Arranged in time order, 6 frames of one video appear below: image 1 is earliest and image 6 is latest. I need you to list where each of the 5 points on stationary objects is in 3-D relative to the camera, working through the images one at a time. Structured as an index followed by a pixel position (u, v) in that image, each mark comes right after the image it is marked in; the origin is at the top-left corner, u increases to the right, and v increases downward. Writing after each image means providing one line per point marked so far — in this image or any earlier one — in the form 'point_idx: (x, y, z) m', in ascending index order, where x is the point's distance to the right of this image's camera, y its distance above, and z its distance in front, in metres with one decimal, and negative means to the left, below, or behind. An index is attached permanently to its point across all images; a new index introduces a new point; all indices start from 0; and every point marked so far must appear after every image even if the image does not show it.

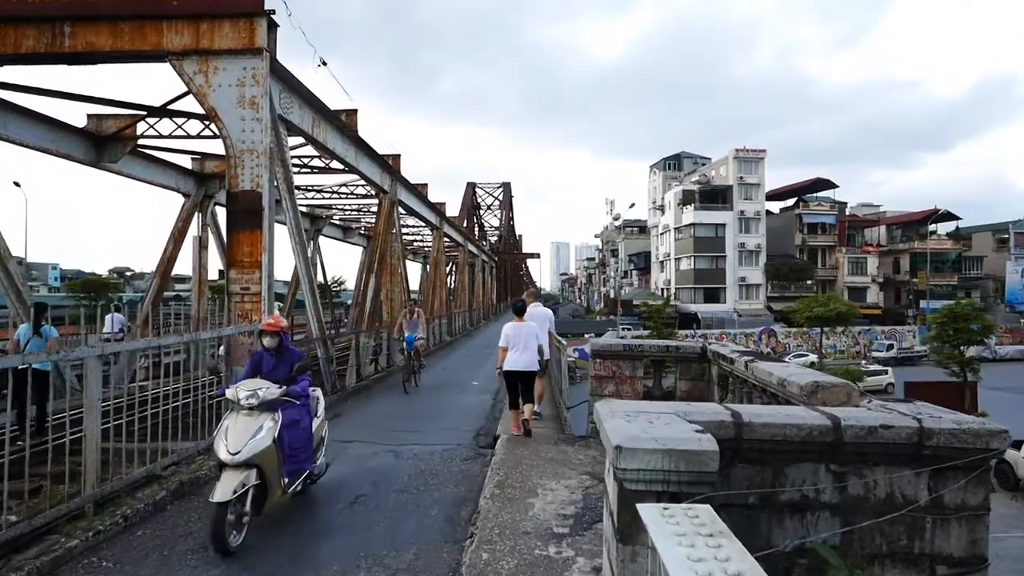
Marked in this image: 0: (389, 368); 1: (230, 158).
0: (-2.1, -1.4, +11.4) m
1: (-2.7, +1.2, +6.3) m
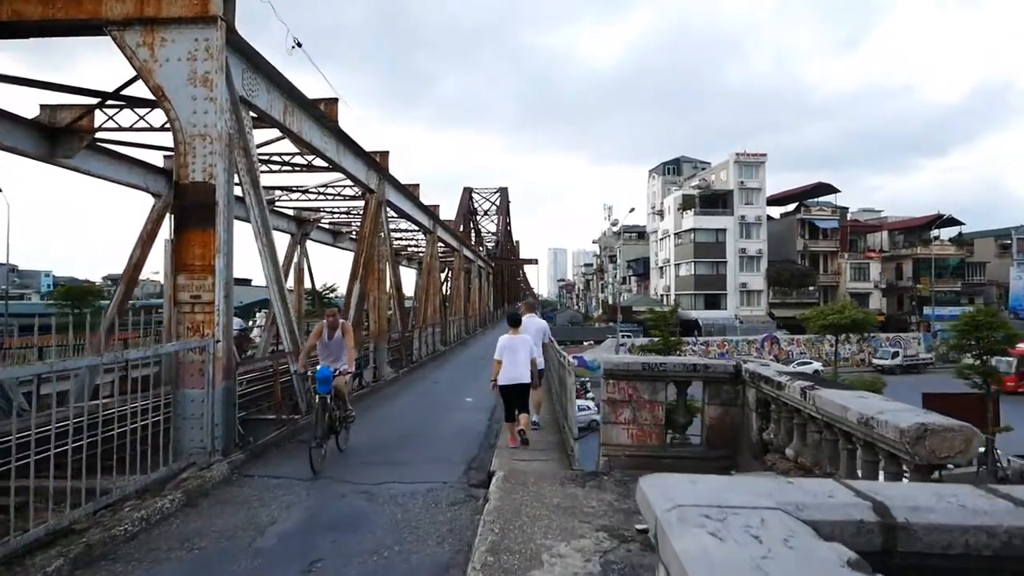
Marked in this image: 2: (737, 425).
0: (-2.1, -1.5, +10.5) m
1: (-2.7, +1.2, +5.4) m
2: (+1.6, -1.0, +4.8) m
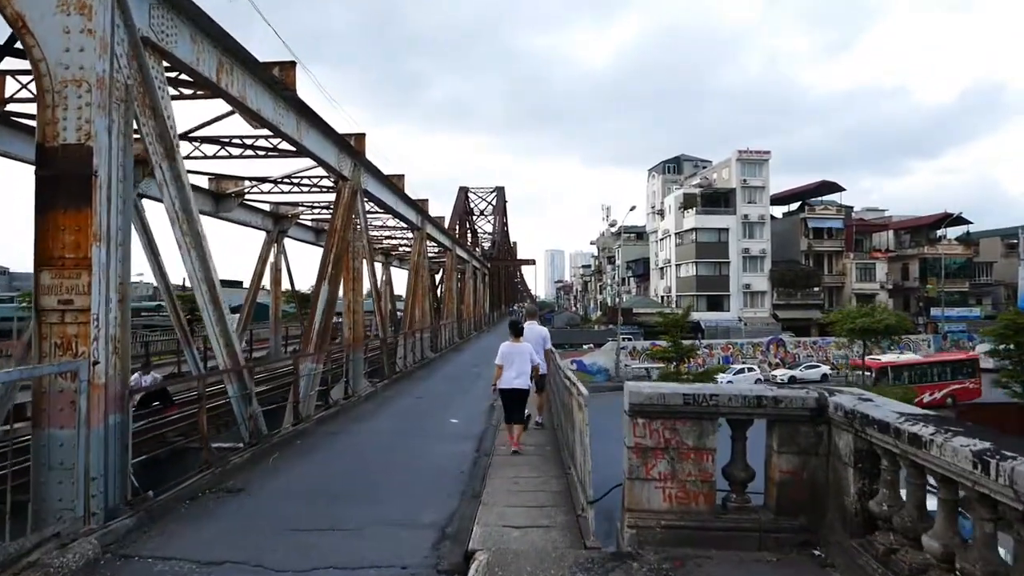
0: (-2.2, -1.5, +9.0) m
1: (-2.8, +1.1, +4.0) m
2: (+1.6, -1.0, +3.4) m
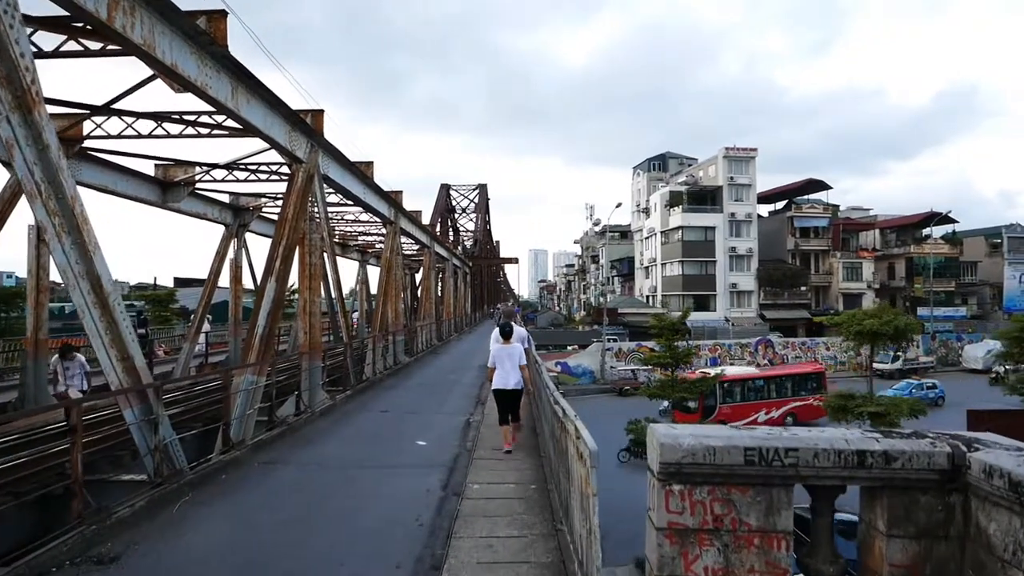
0: (-2.5, -1.5, +7.8) m
1: (-2.9, +1.2, +2.7) m
2: (+1.4, -1.0, +2.2) m
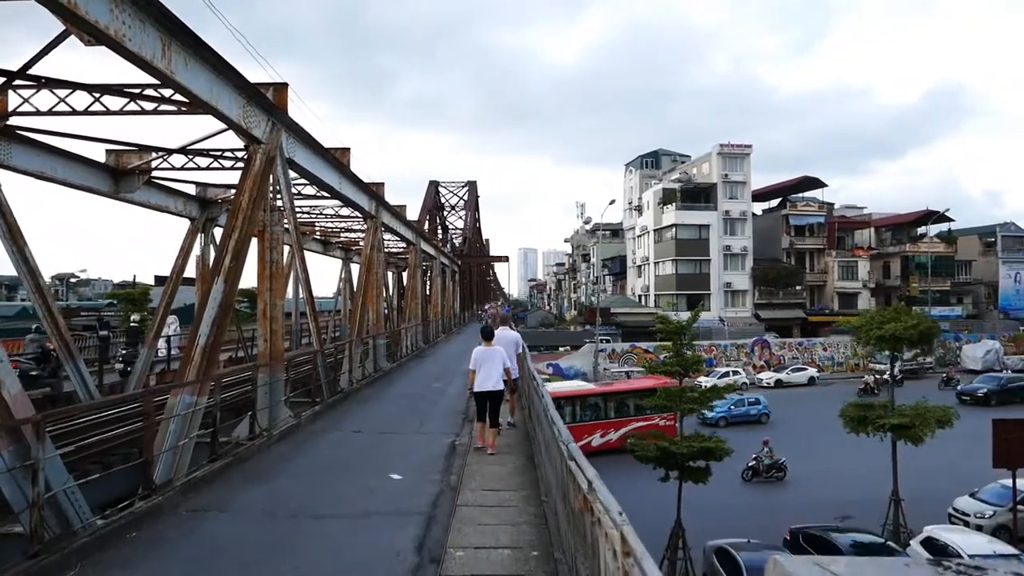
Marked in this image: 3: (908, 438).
0: (-2.5, -1.5, +6.6) m
1: (-2.9, +1.1, +1.5) m
2: (+1.5, -1.0, +1.1) m
3: (+7.0, -2.6, +11.8) m
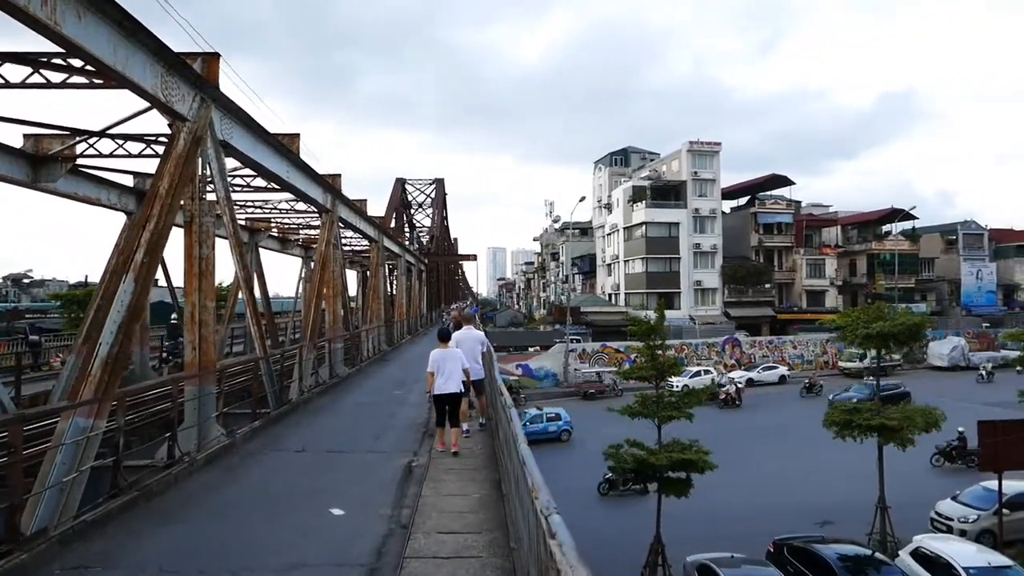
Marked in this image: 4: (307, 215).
0: (-2.8, -1.5, +5.6) m
1: (-2.9, +1.1, +0.5) m
2: (+1.4, -1.0, +0.3) m
3: (+6.4, -2.6, +11.3) m
4: (-5.0, +1.8, +16.6) m
